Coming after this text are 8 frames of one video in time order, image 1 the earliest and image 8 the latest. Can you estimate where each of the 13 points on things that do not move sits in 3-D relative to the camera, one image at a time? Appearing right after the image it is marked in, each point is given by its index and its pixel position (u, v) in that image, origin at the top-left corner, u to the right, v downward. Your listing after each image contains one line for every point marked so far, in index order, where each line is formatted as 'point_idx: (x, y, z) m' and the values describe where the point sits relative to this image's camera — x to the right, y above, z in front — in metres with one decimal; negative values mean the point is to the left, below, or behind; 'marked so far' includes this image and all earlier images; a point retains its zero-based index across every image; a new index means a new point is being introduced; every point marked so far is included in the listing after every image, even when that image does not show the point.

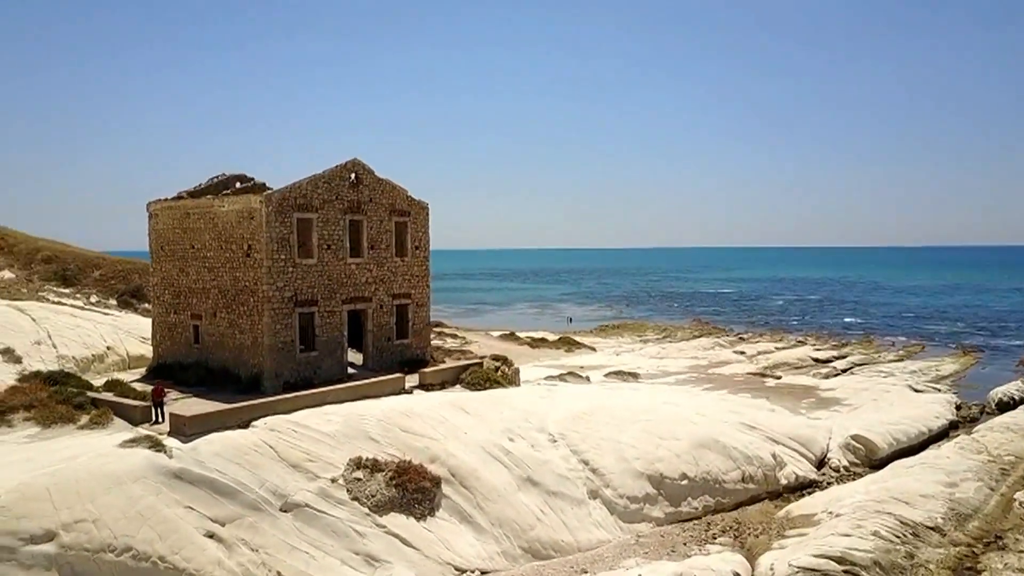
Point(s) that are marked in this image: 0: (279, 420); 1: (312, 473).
0: (-5.4, -3.1, +16.5) m
1: (-4.4, -4.0, +15.5) m
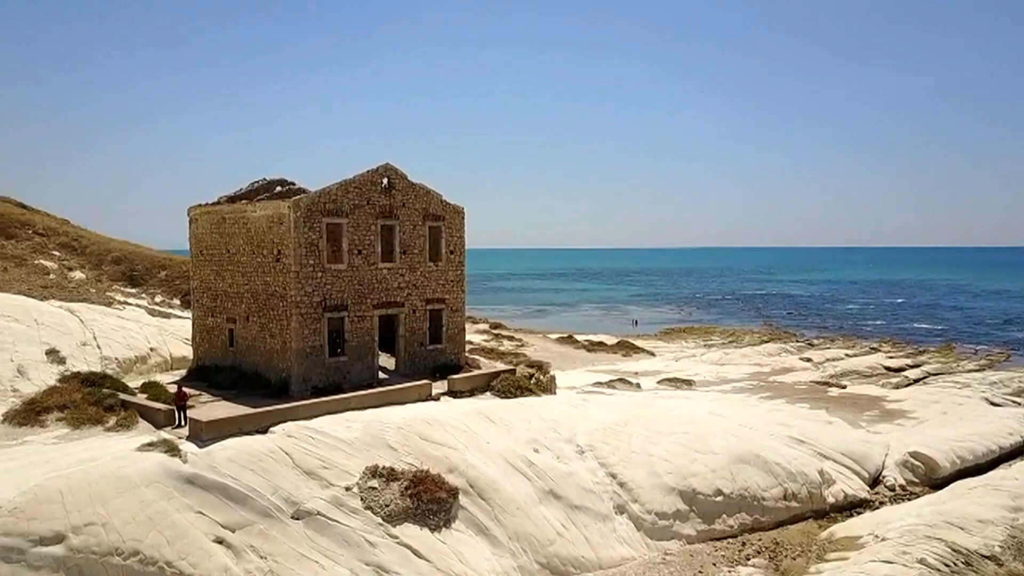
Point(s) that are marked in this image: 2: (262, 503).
0: (-5.0, -3.2, +16.5) m
1: (-4.0, -4.2, +15.4) m
2: (-5.0, -4.3, +14.4) m
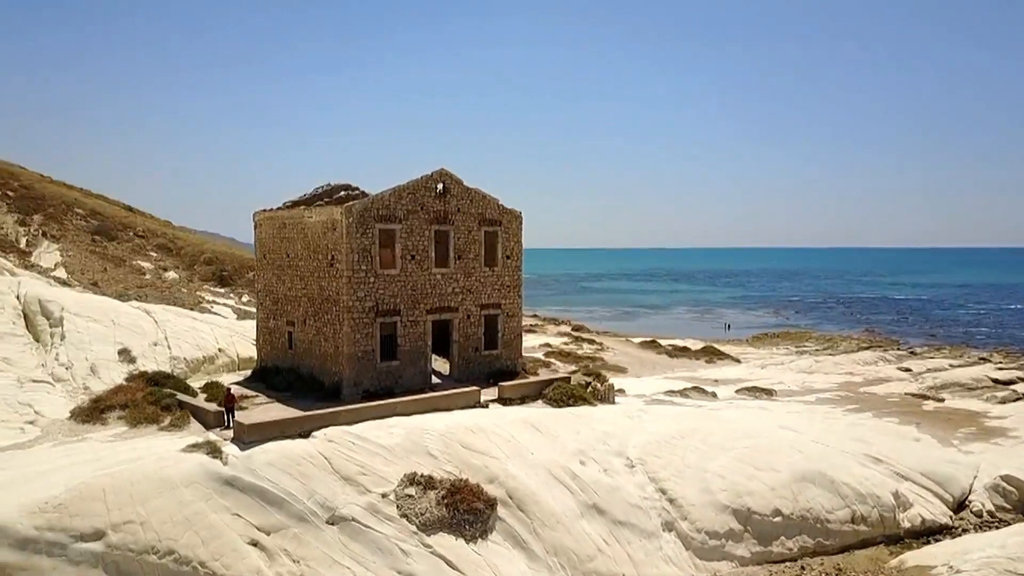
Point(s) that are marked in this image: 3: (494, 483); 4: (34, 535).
0: (-4.1, -3.4, +16.6) m
1: (-3.2, -4.3, +15.4) m
2: (-4.3, -4.5, +14.5) m
3: (-0.4, -4.5, +16.4) m
4: (-8.4, -4.3, +12.2) m
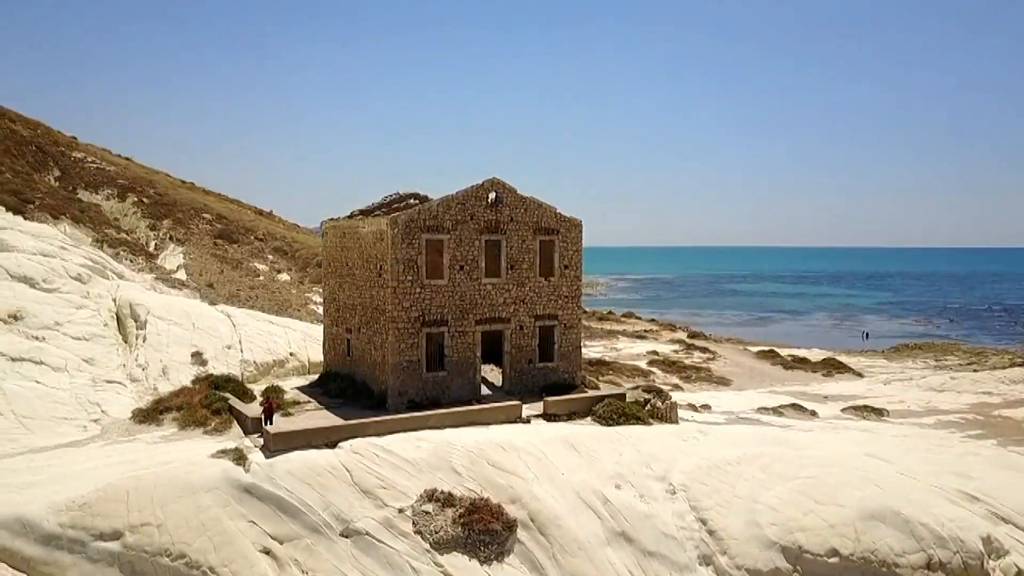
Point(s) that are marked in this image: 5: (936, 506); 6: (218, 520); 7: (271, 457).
0: (-3.5, -3.6, +16.6) m
1: (-2.8, -4.6, +15.3) m
2: (-4.1, -4.7, +14.6) m
3: (+0.1, -4.8, +15.9) m
4: (-8.4, -4.5, +13.0) m
5: (+11.2, -5.8, +18.8) m
6: (-5.8, -4.6, +14.0) m
7: (-5.4, -3.7, +15.7) m
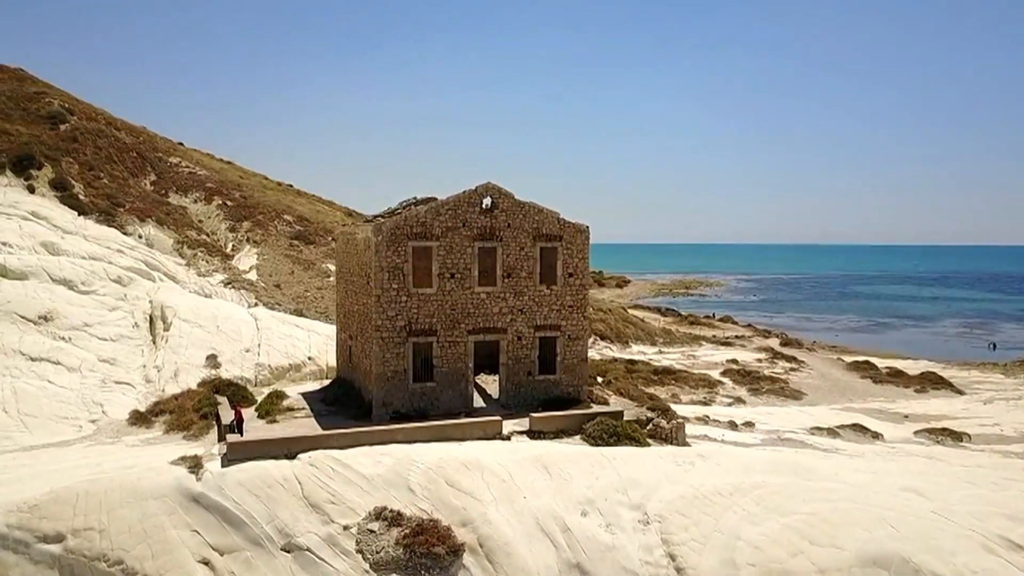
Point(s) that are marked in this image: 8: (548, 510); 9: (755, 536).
0: (-4.4, -3.9, +16.5) m
1: (-3.9, -4.9, +15.1) m
2: (-5.3, -5.0, +14.6) m
3: (-1.0, -5.1, +15.3) m
4: (-9.8, -4.7, +13.6) m
5: (+10.5, -6.3, +16.7) m
6: (-7.0, -4.8, +14.2) m
7: (-6.4, -4.0, +15.9) m
8: (+0.8, -5.0, +16.0) m
9: (+5.6, -5.7, +16.2) m
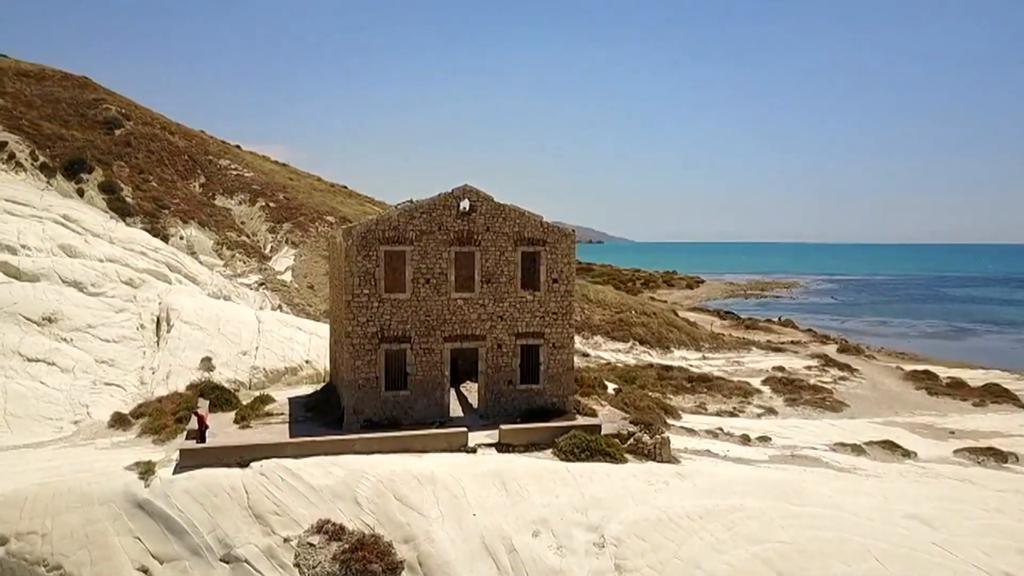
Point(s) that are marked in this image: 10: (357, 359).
0: (-5.4, -4.1, +16.4) m
1: (-5.1, -5.1, +15.0) m
2: (-6.5, -5.2, +14.6) m
3: (-2.2, -5.4, +14.9) m
4: (-11.1, -4.8, +14.0) m
5: (+9.3, -6.6, +15.4) m
6: (-8.3, -5.0, +14.4) m
7: (-7.5, -4.1, +16.0) m
8: (-0.3, -5.3, +15.5) m
9: (+4.4, -6.0, +15.3) m
10: (-4.4, -2.0, +20.1) m
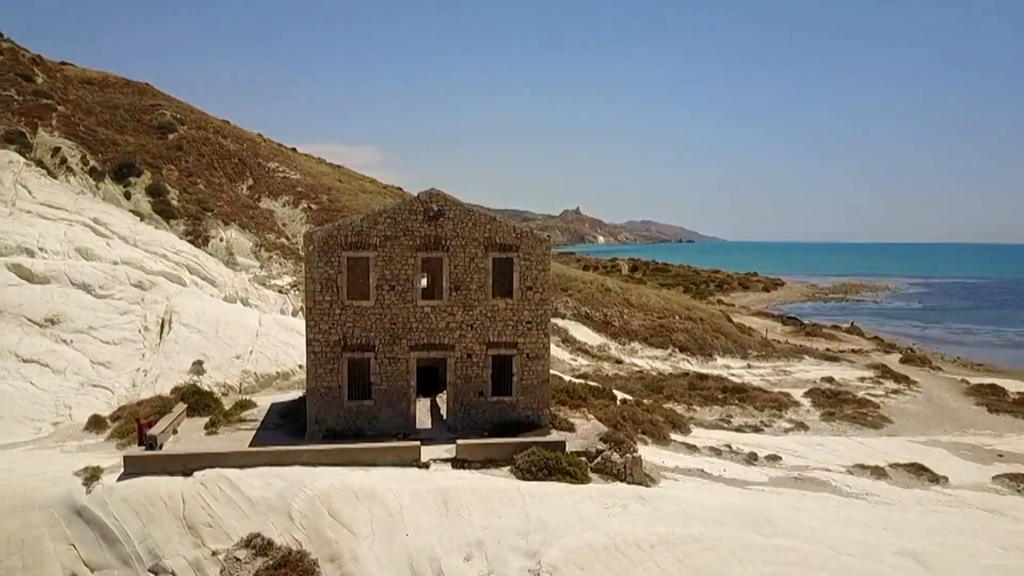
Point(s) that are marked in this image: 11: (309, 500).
0: (-6.8, -4.4, +16.5) m
1: (-6.6, -5.3, +15.1) m
2: (-8.0, -5.4, +14.8) m
3: (-3.7, -5.7, +14.7) m
4: (-12.6, -5.0, +14.6) m
5: (+7.8, -7.1, +14.2) m
6: (-9.8, -5.2, +14.7) m
7: (-8.9, -4.4, +16.2) m
8: (-1.8, -5.6, +15.2) m
9: (+2.9, -6.4, +14.5) m
10: (-5.4, -2.3, +20.0) m
11: (-4.5, -4.8, +15.9) m
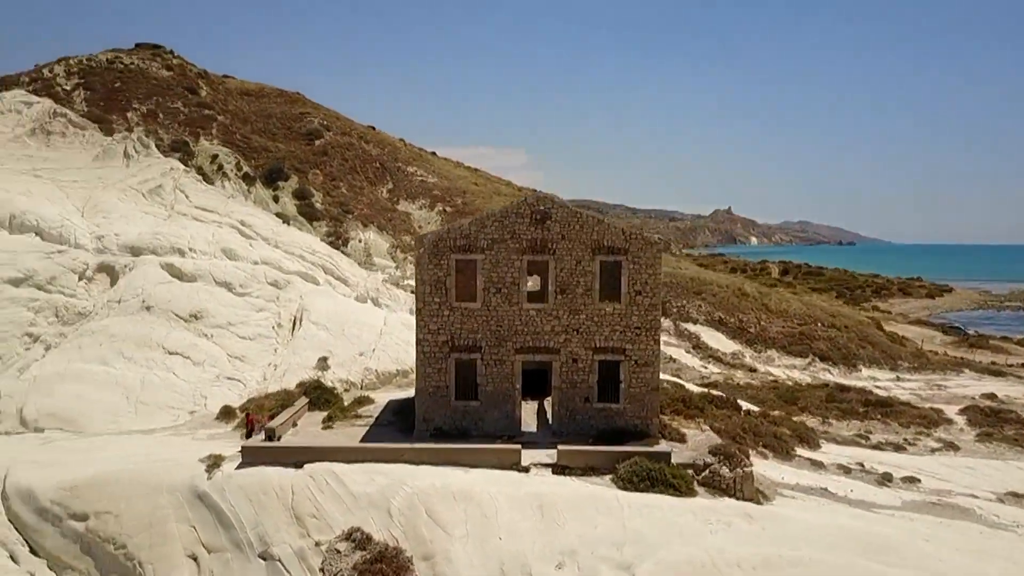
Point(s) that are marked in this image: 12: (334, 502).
0: (-4.4, -4.4, +17.2) m
1: (-4.6, -5.3, +15.7) m
2: (-6.0, -5.4, +15.7) m
3: (-1.7, -5.7, +14.8) m
4: (-10.6, -5.0, +16.4) m
5: (+9.4, -7.2, +12.2) m
6: (-7.8, -5.2, +15.9) m
7: (-6.6, -4.4, +17.2) m
8: (+0.2, -5.6, +14.9) m
9: (+4.7, -6.5, +13.4) m
10: (-2.4, -2.3, +20.3) m
11: (-2.3, -4.8, +16.2) m
12: (-4.1, -4.9, +16.2) m
